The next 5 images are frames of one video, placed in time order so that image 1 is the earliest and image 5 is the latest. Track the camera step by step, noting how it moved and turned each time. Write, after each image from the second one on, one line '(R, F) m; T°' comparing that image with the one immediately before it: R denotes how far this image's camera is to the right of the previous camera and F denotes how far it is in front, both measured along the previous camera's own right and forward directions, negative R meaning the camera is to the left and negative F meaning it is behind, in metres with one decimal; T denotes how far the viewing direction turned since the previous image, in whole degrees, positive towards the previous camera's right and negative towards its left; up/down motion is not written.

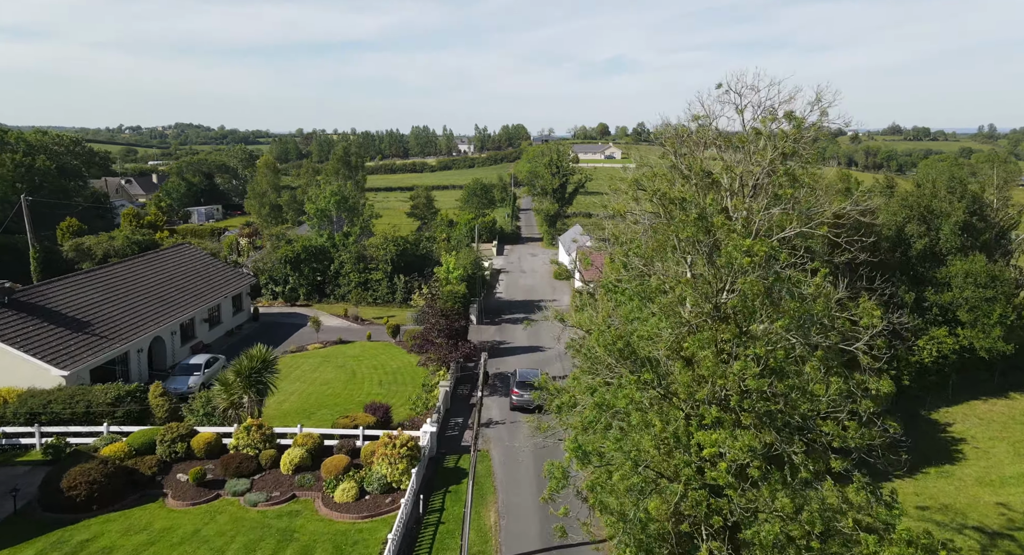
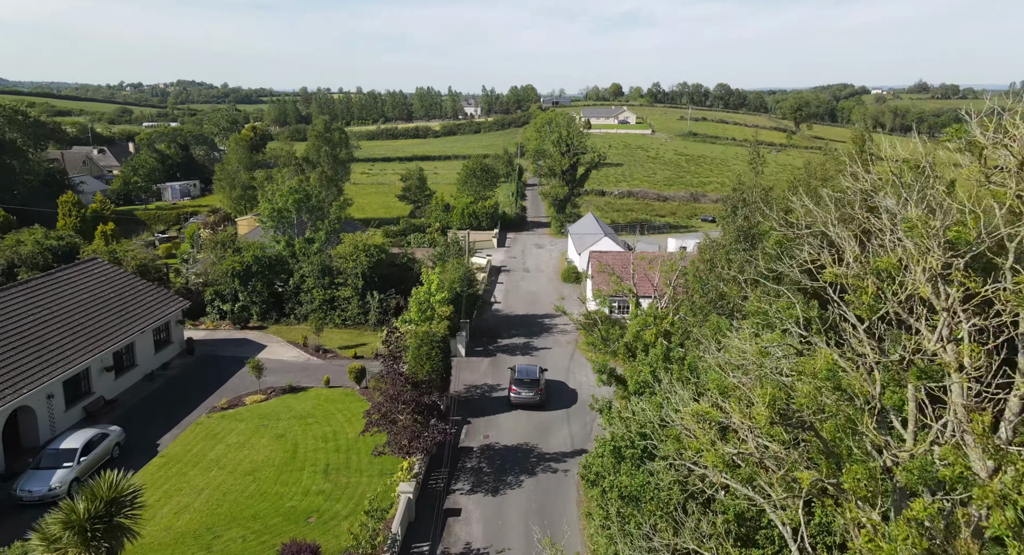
(+0.4, +5.5) m; -1°
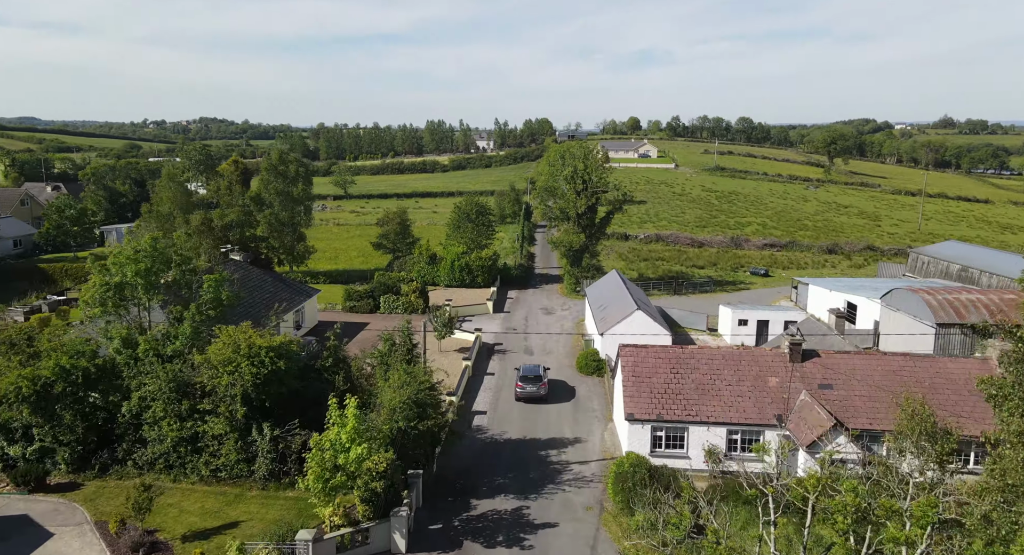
(+0.7, +9.9) m; -1°
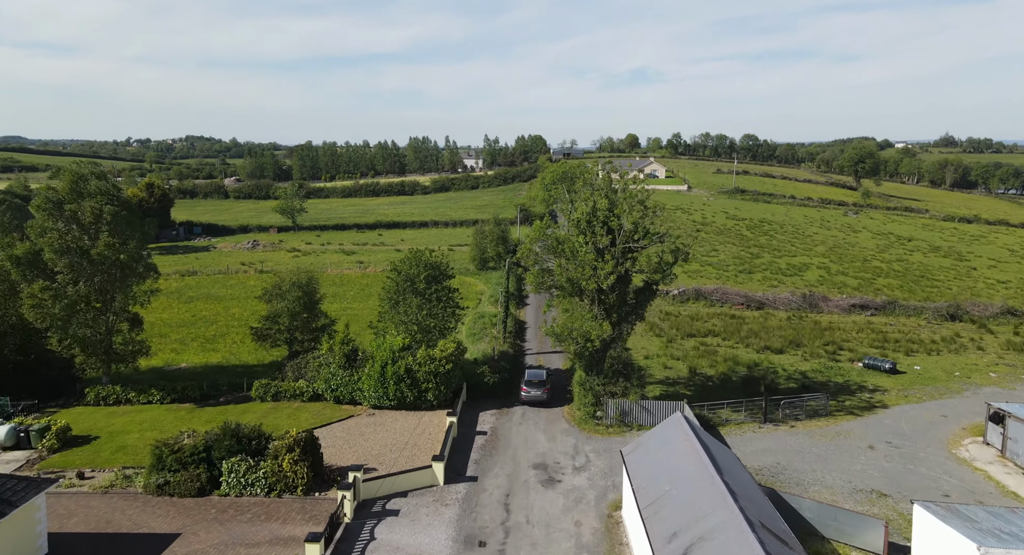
(+0.6, +16.1) m; +1°
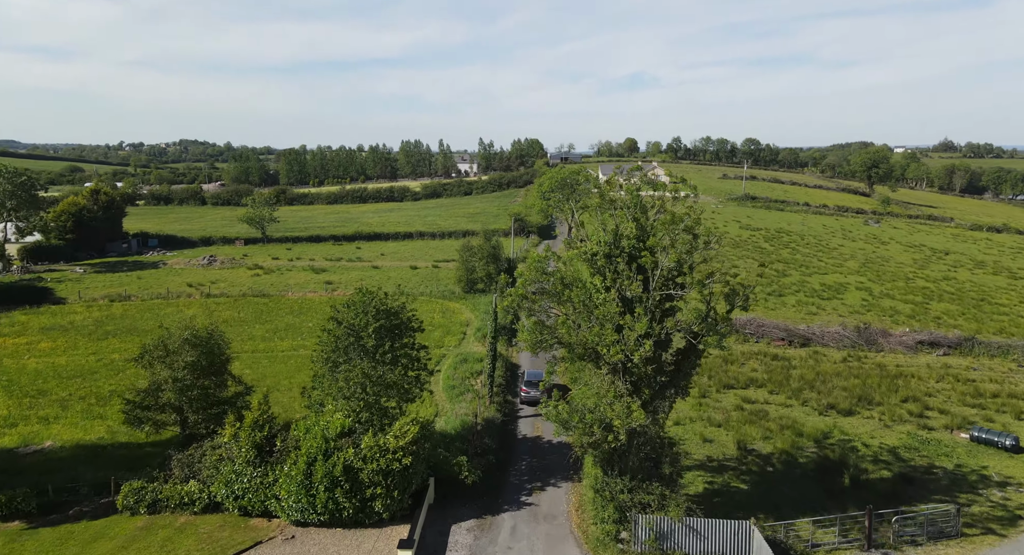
(+0.2, +7.1) m; 0°
